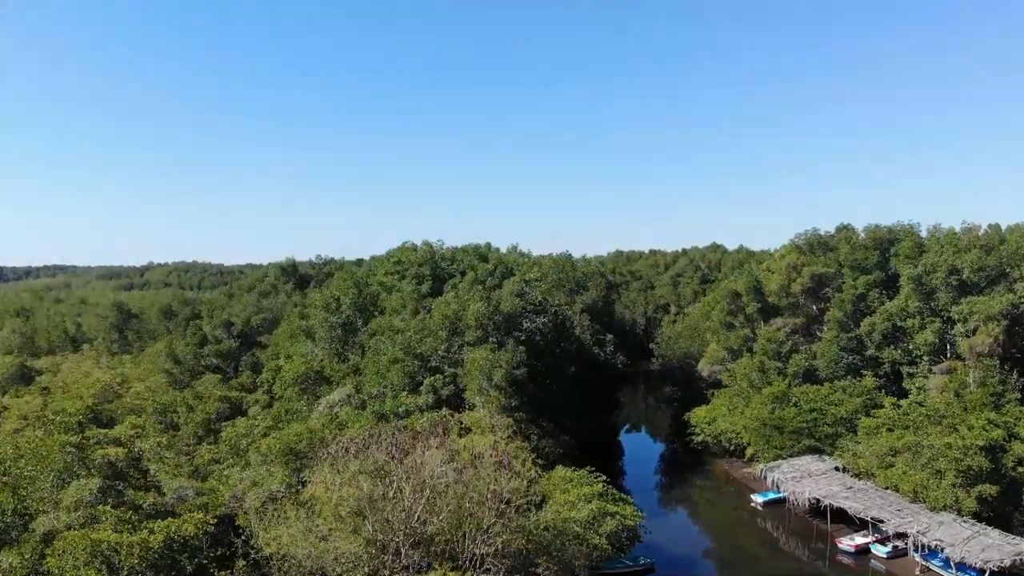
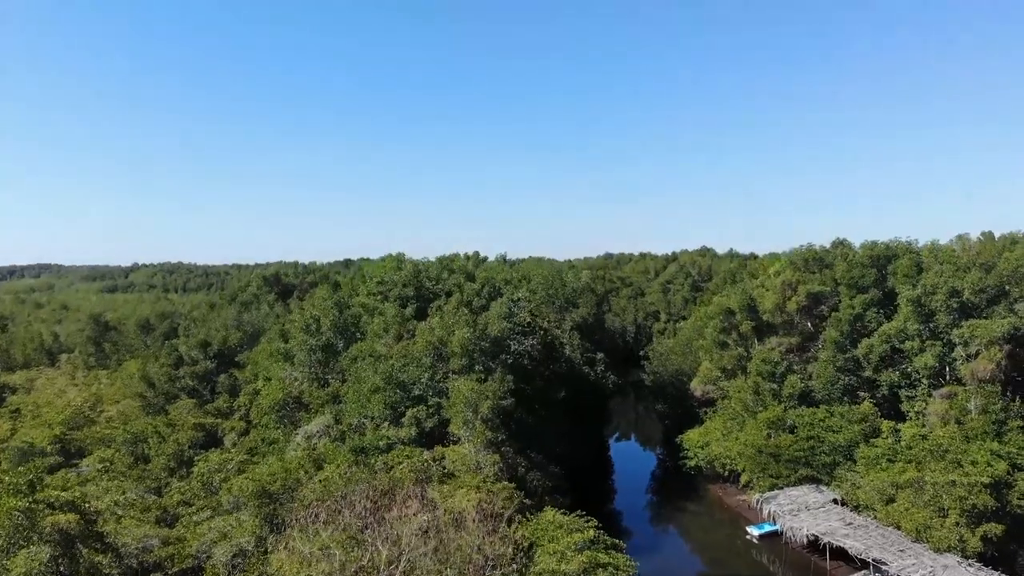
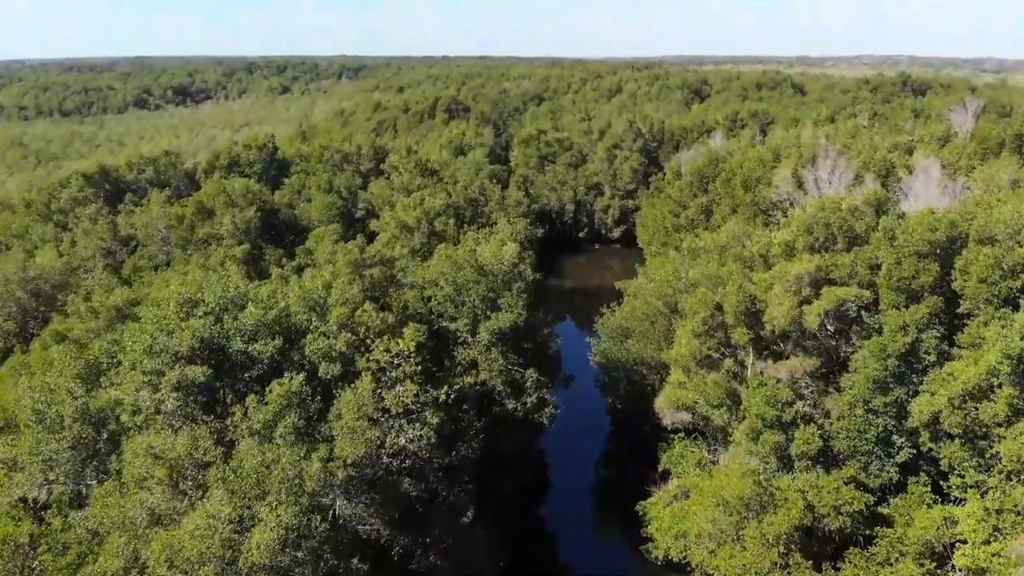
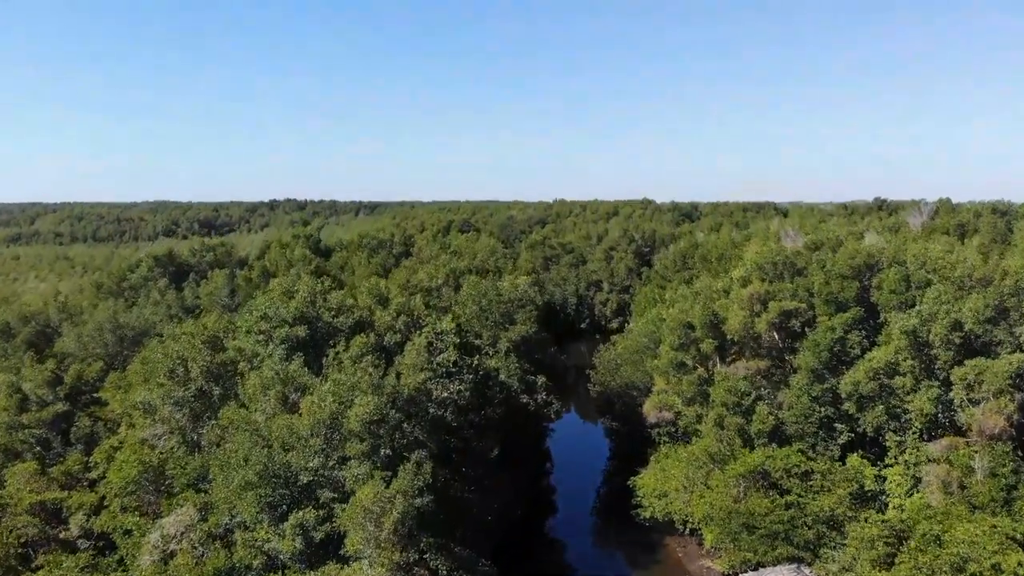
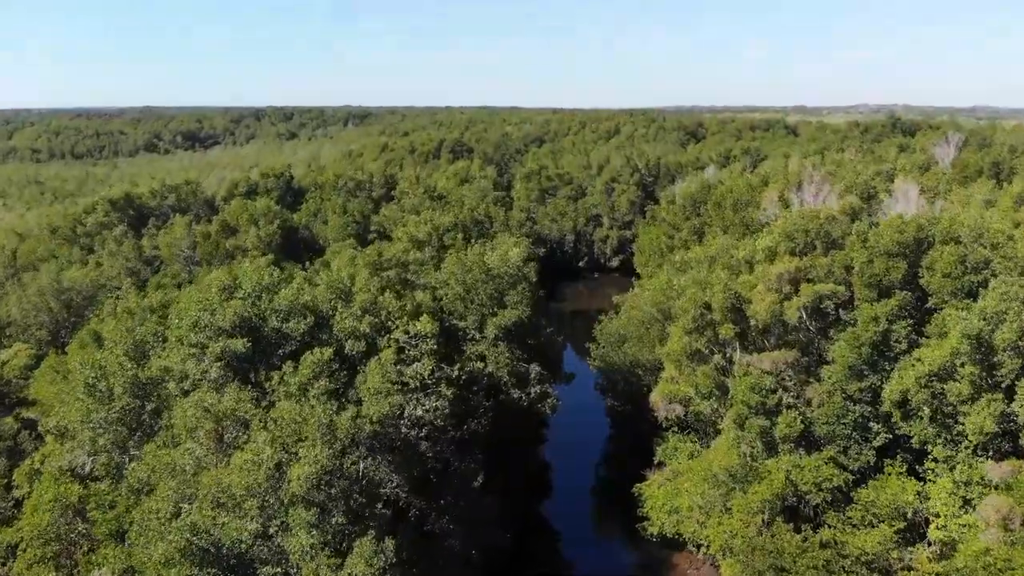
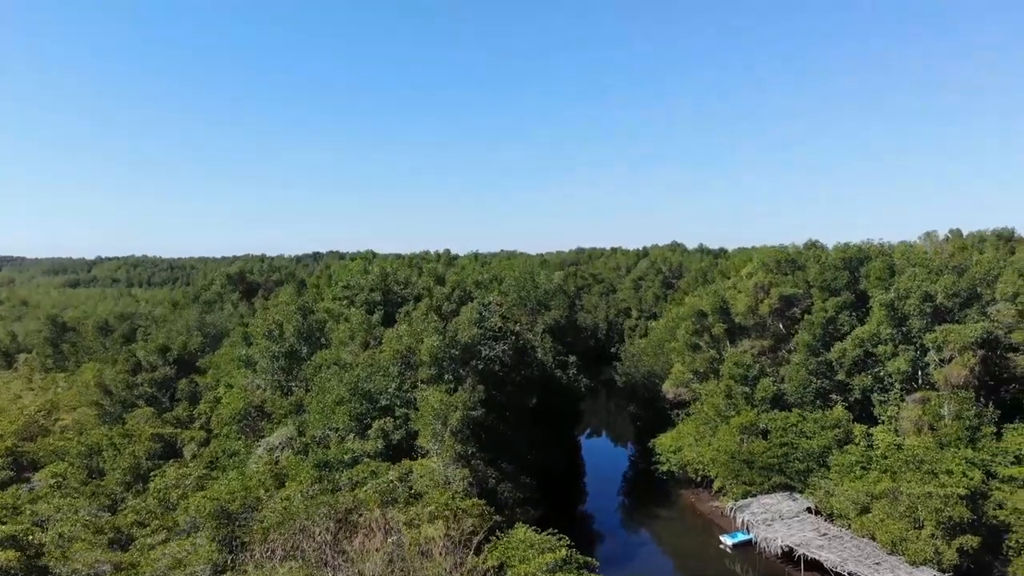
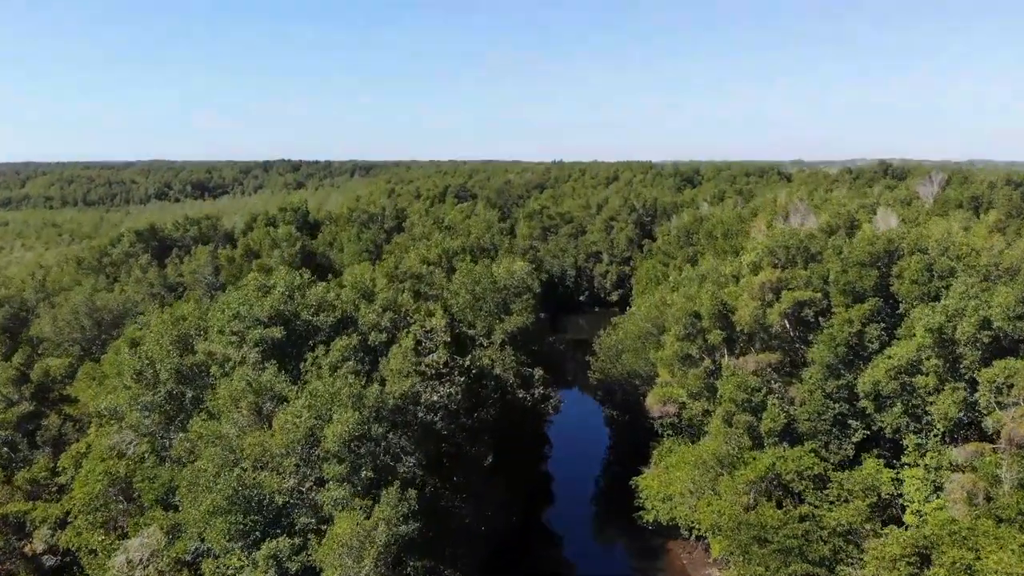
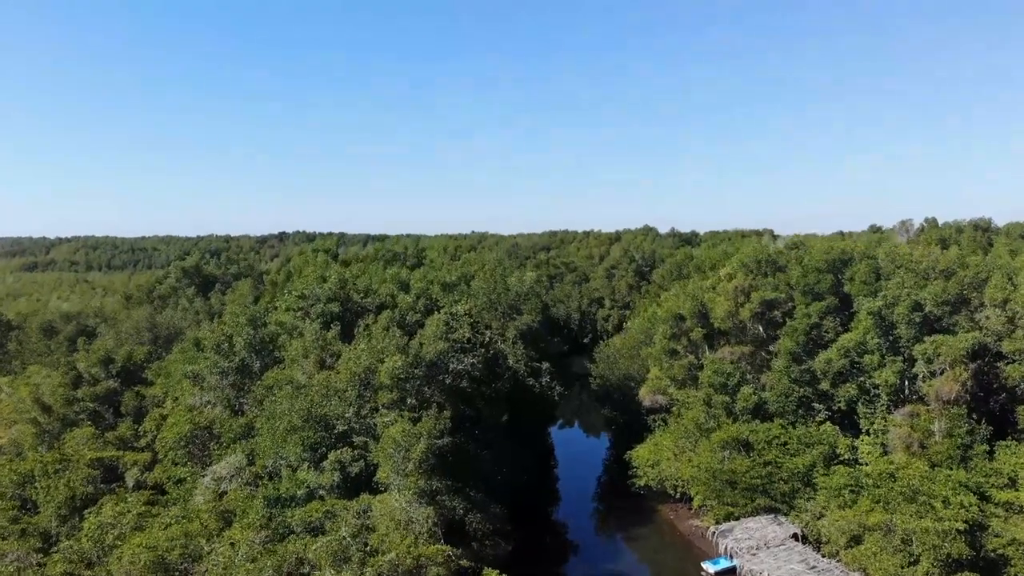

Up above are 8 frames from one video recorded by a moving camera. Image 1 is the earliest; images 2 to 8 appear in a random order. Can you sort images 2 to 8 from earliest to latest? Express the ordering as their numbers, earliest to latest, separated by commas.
2, 6, 8, 4, 7, 5, 3
